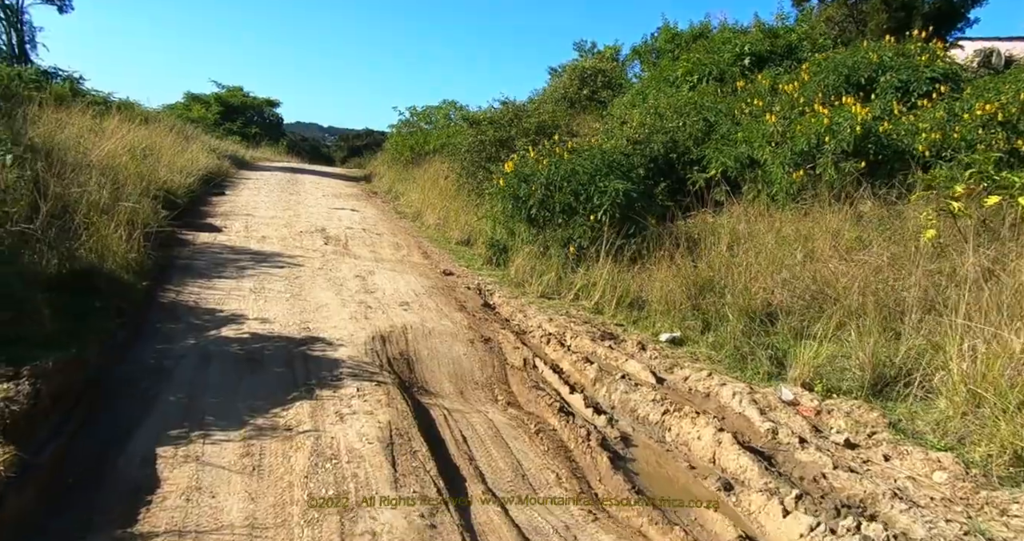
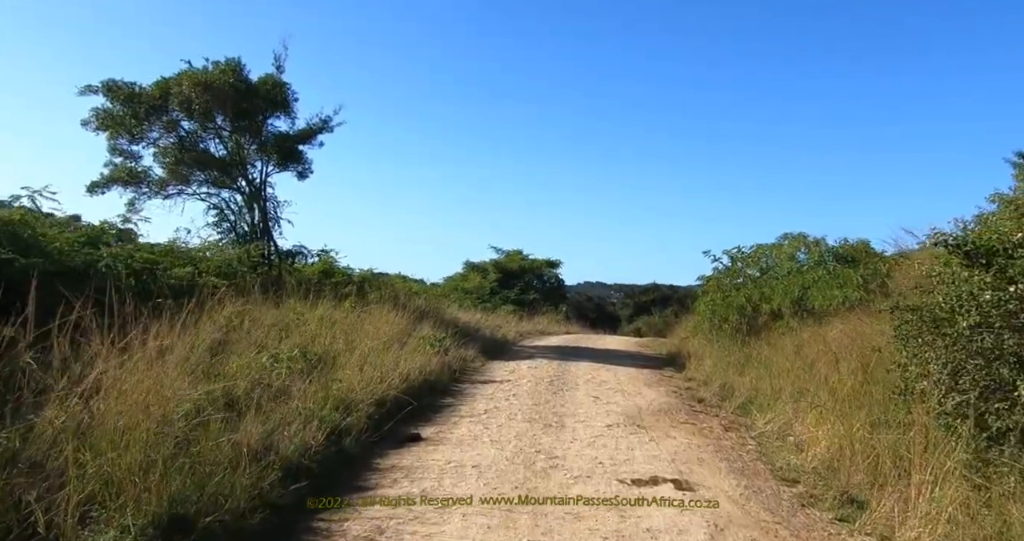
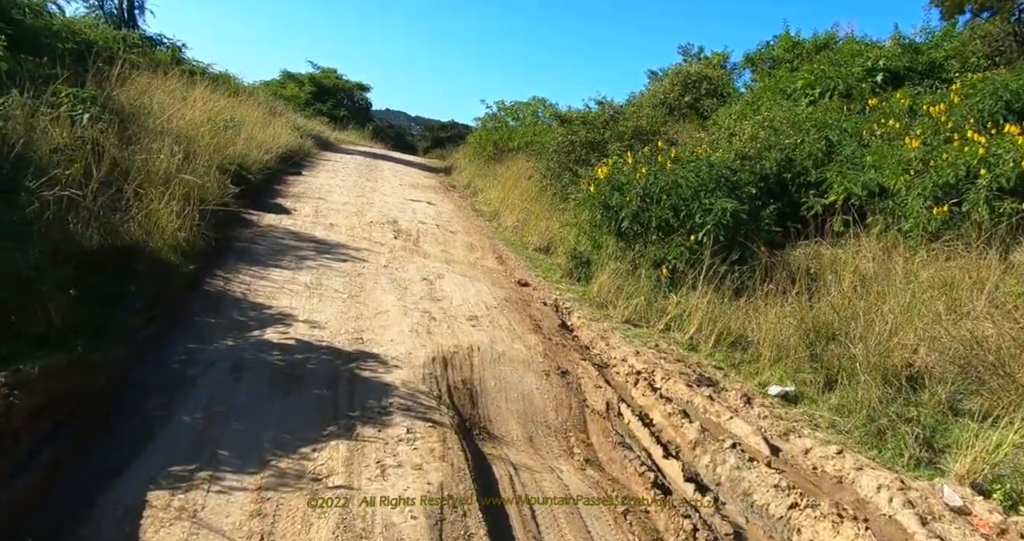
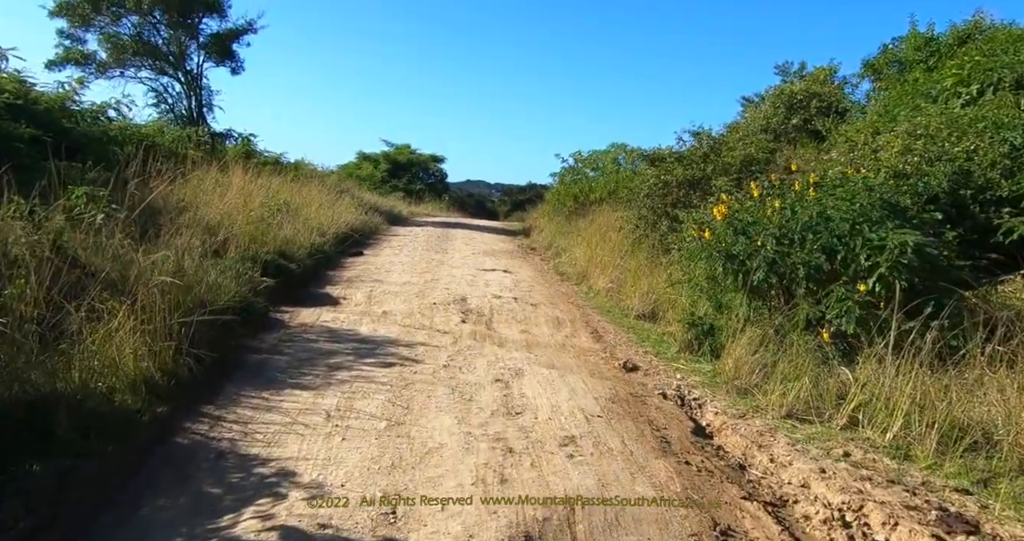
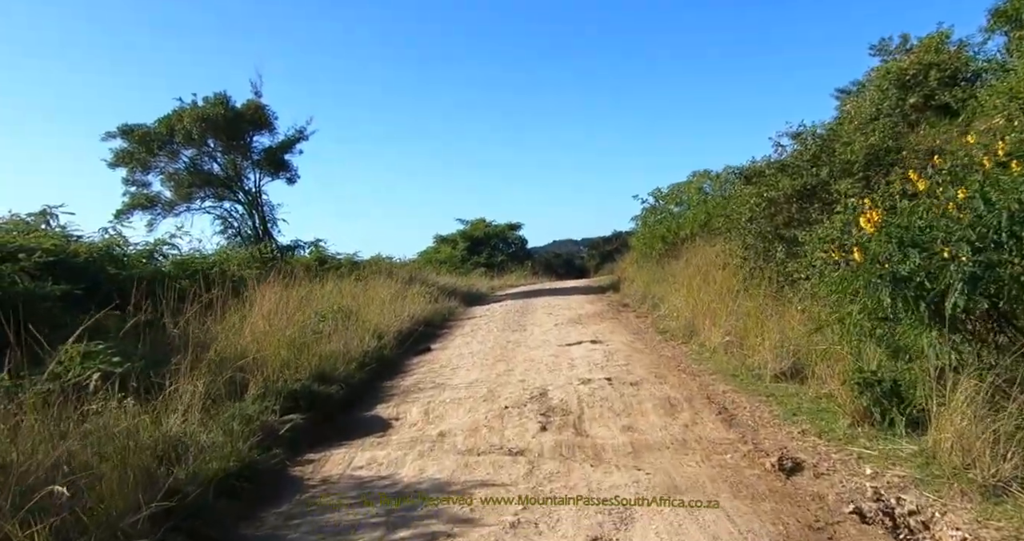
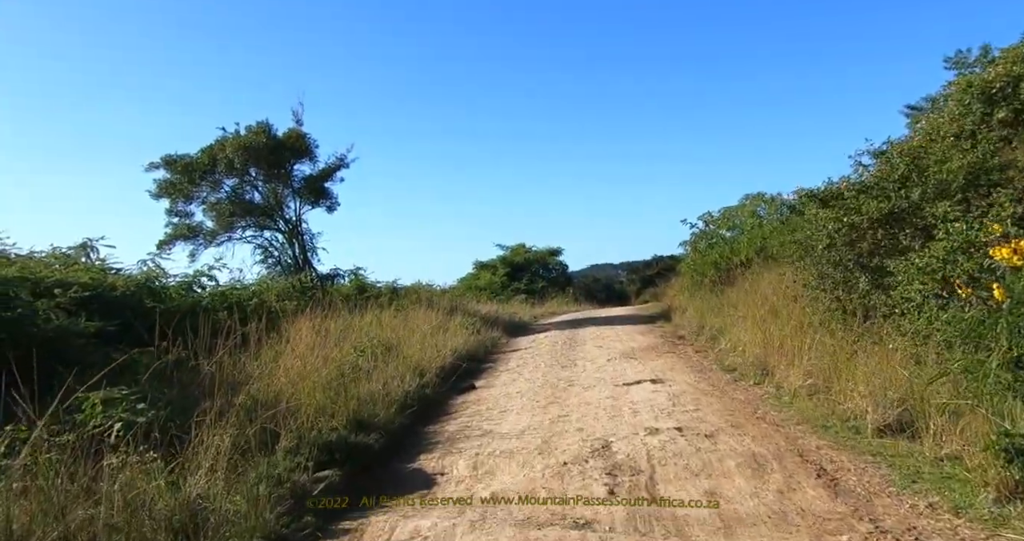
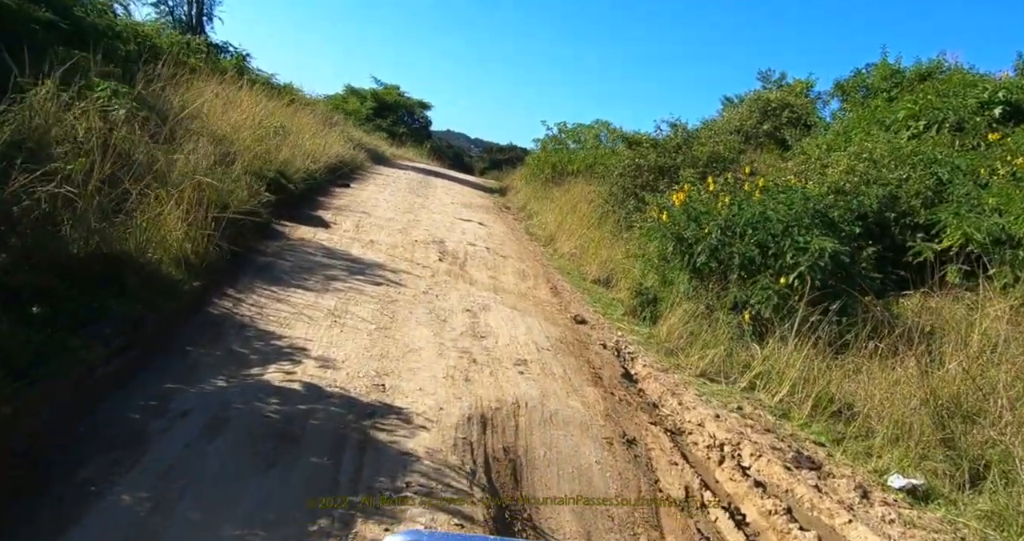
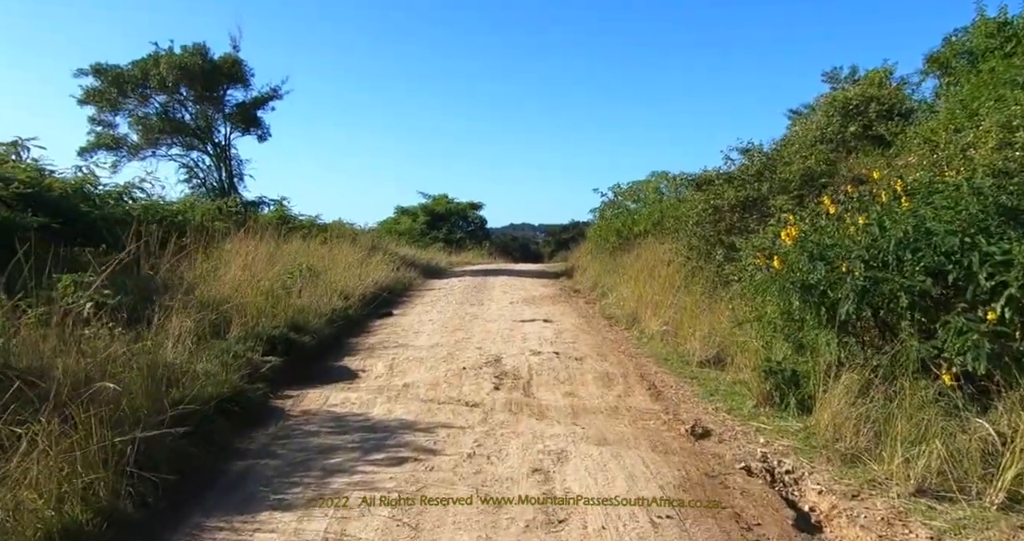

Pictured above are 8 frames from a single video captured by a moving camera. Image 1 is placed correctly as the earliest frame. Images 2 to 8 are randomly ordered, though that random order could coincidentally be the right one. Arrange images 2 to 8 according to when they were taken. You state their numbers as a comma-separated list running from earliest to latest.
3, 7, 4, 8, 5, 6, 2
